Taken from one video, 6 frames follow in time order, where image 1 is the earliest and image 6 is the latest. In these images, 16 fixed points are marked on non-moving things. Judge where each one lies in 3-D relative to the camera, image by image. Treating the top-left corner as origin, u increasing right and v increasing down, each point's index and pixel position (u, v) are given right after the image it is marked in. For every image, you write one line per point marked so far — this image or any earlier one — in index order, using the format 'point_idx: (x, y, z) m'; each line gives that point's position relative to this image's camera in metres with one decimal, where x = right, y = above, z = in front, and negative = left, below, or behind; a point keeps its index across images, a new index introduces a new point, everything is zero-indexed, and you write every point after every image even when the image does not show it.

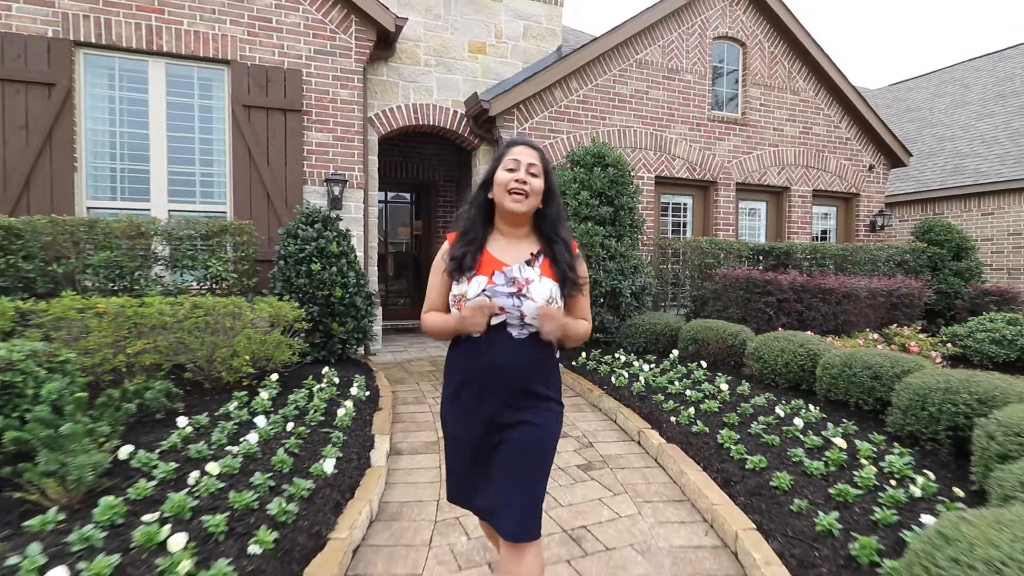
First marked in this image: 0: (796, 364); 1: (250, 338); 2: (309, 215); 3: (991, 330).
0: (+1.9, -0.5, +3.8) m
1: (-1.7, -0.3, +3.8) m
2: (-1.7, +0.6, +4.8) m
3: (+5.2, -0.4, +6.2) m
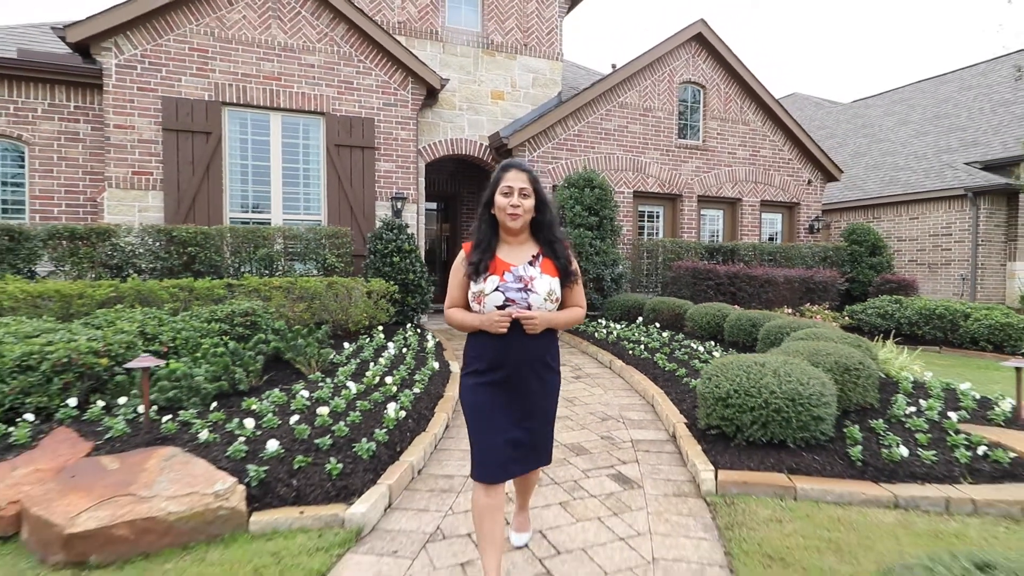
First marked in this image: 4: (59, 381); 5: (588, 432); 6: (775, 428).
0: (+2.1, -0.3, +6.0) m
1: (-1.5, -0.2, +5.9) m
2: (-1.5, +0.8, +6.9) m
3: (+5.3, -0.3, +8.3) m
4: (-2.6, -0.5, +3.3) m
5: (+0.5, -1.0, +3.8) m
6: (+1.4, -0.7, +3.1) m
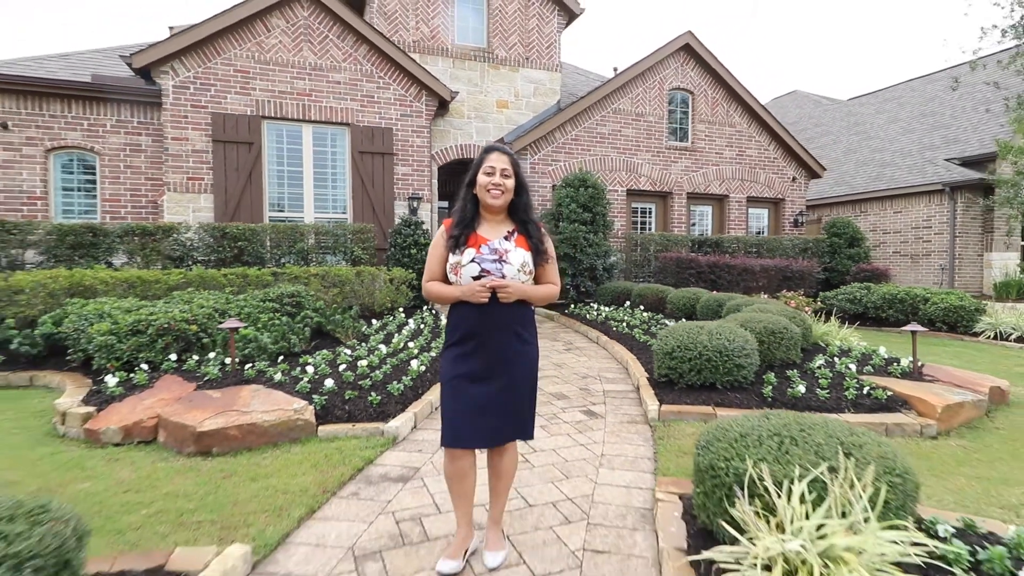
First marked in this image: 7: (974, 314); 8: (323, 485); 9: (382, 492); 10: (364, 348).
0: (+2.1, -0.2, +6.9) m
1: (-1.5, 0.0, +6.9) m
2: (-1.5, +0.9, +7.9) m
3: (+5.4, -0.1, +9.1) m
4: (-2.7, -0.4, +4.3) m
5: (+0.5, -0.8, +4.8) m
6: (+1.4, -0.6, +4.0) m
7: (+6.2, -0.4, +7.7) m
8: (-0.9, -1.0, +2.8) m
9: (-0.6, -1.0, +2.8) m
10: (-1.3, -0.5, +4.8) m
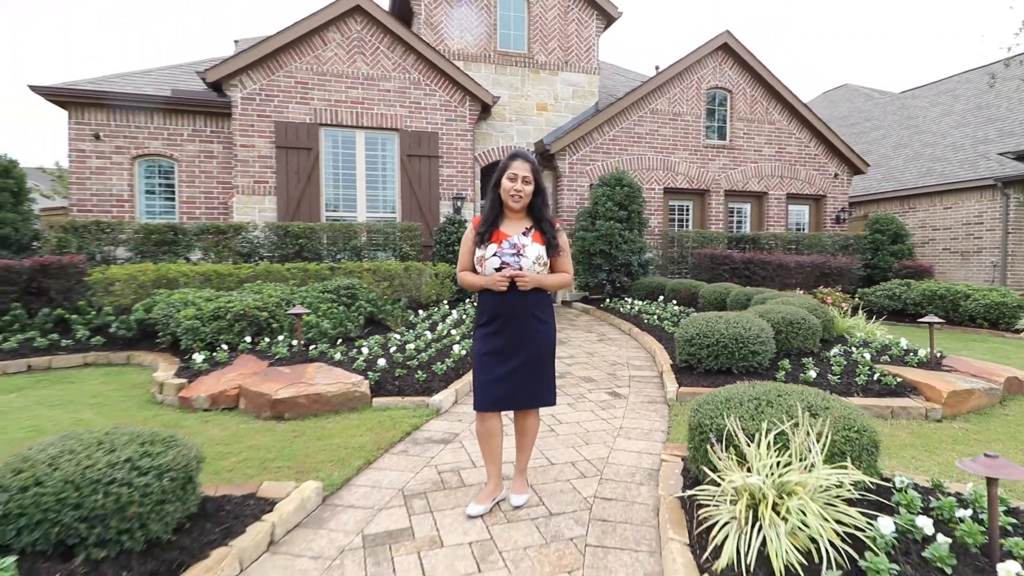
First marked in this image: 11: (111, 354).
0: (+2.6, -0.1, +7.1) m
1: (-1.0, +0.1, +7.5) m
2: (-0.9, +1.0, +8.5) m
3: (+6.0, 0.0, +9.1) m
4: (-2.4, -0.3, +5.0) m
5: (+0.8, -0.7, +5.2) m
6: (+1.6, -0.5, +4.4) m
7: (+6.7, -0.3, +7.6) m
8: (-0.8, -0.9, +3.3) m
9: (-0.5, -0.9, +3.3) m
10: (-0.9, -0.4, +5.3) m
11: (-3.8, -0.6, +5.4) m
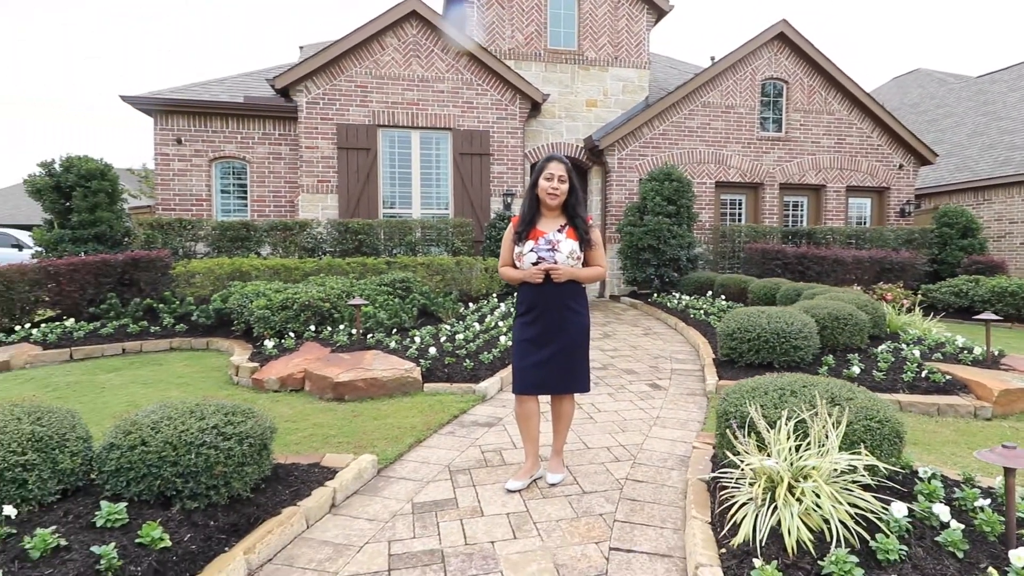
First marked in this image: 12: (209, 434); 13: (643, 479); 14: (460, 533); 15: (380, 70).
0: (+3.2, -0.1, +7.1) m
1: (-0.4, +0.2, +7.8) m
2: (-0.2, +1.1, +8.7) m
3: (+6.8, 0.0, +8.7) m
4: (-2.0, -0.3, +5.4) m
5: (+1.2, -0.7, +5.3) m
6: (+2.0, -0.5, +4.4) m
7: (+7.4, -0.3, +7.2) m
8: (-0.5, -0.9, +3.6) m
9: (-0.2, -0.9, +3.6) m
10: (-0.5, -0.4, +5.6) m
11: (-3.3, -0.5, +6.0) m
12: (-1.2, -0.6, +2.3) m
13: (+0.7, -1.0, +2.9) m
14: (-0.2, -1.0, +2.4) m
15: (-2.1, +3.4, +8.9) m
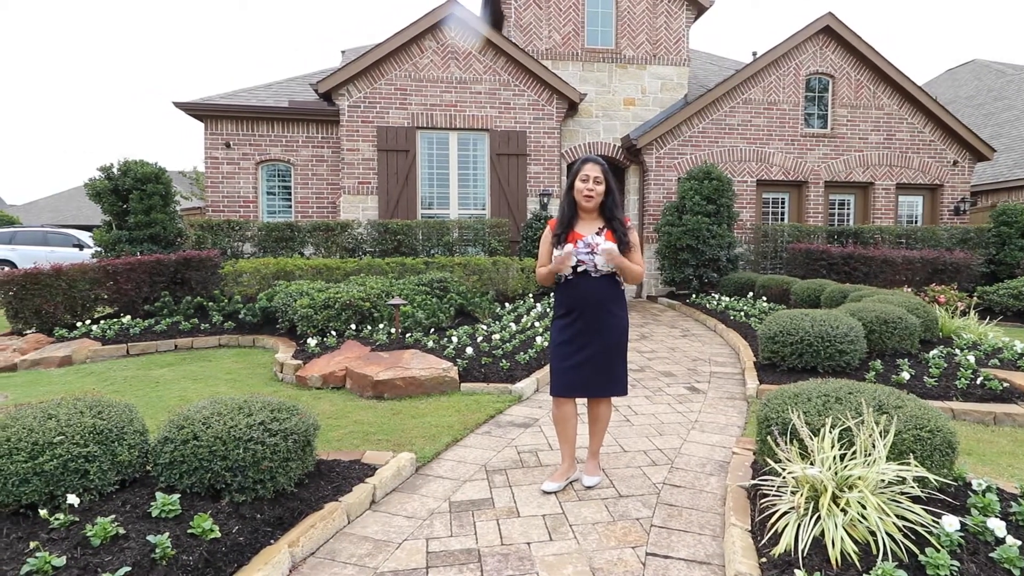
0: (+3.6, -0.1, +6.9) m
1: (+0.1, +0.2, +7.8) m
2: (+0.4, +1.1, +8.7) m
3: (+7.3, 0.0, +8.3) m
4: (-1.6, -0.3, +5.5) m
5: (+1.5, -0.7, +5.2) m
6: (+2.2, -0.5, +4.3) m
7: (+7.8, -0.3, +6.7) m
8: (-0.3, -0.9, +3.7) m
9: (0.0, -0.9, +3.6) m
10: (-0.1, -0.4, +5.7) m
11: (-3.0, -0.5, +6.2) m
12: (-1.1, -0.6, +2.4) m
13: (+0.8, -1.0, +2.9) m
14: (-0.1, -1.0, +2.4) m
15: (-1.5, +3.4, +9.0) m
